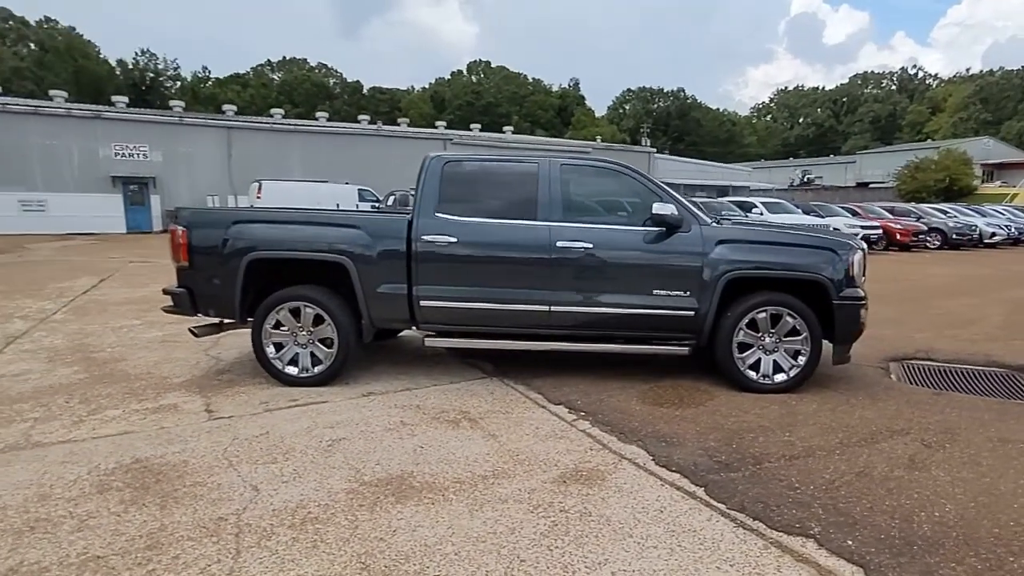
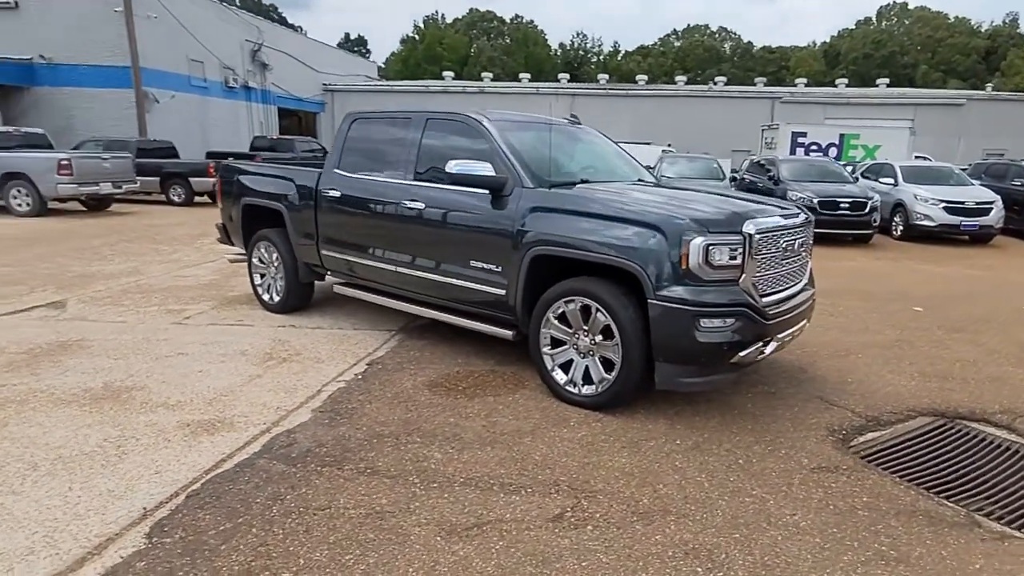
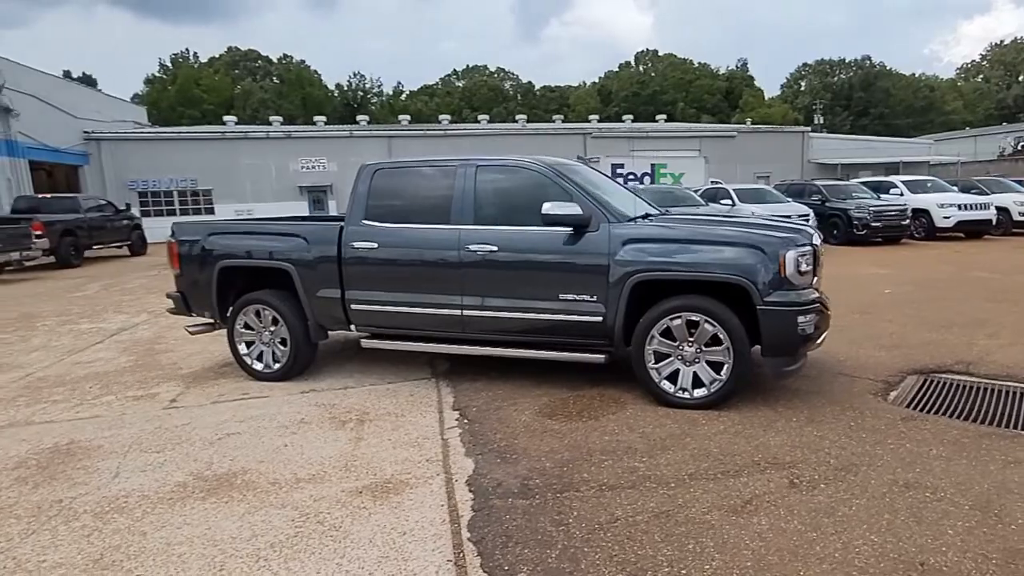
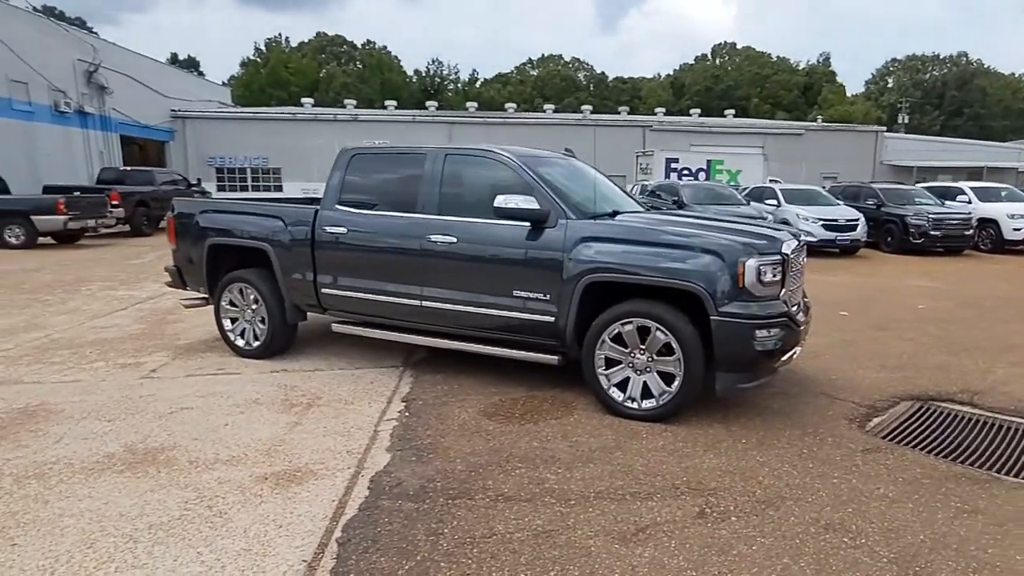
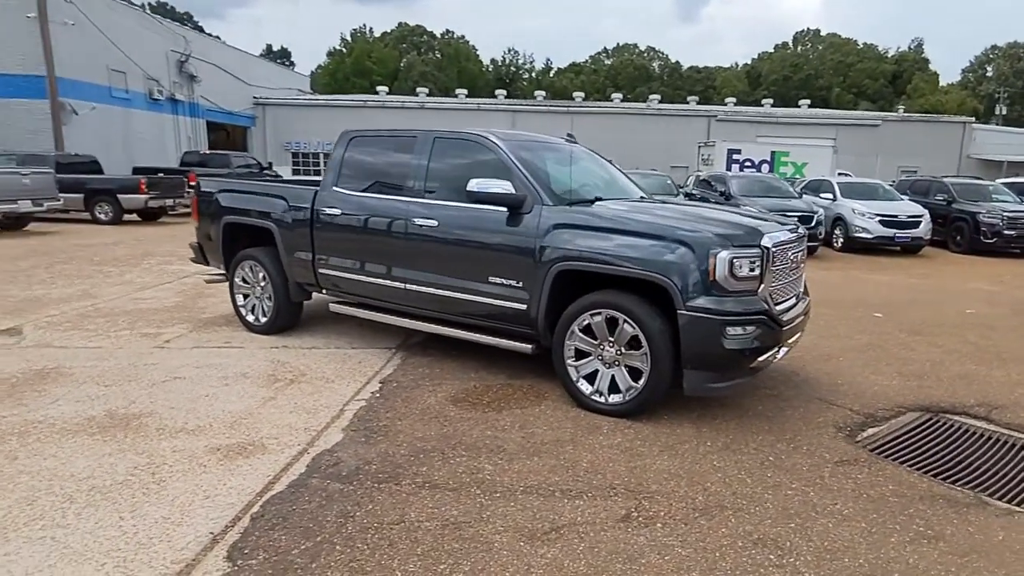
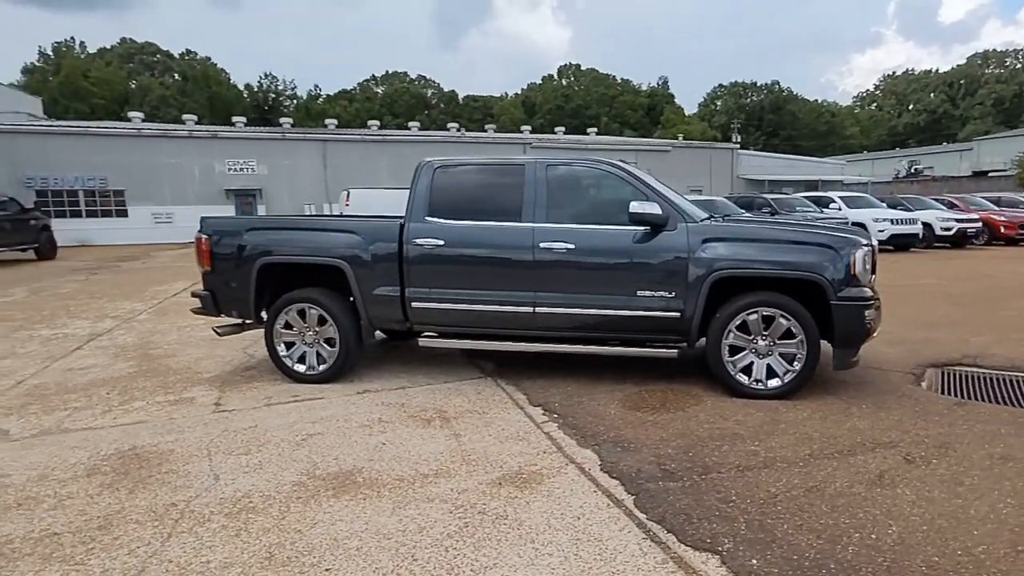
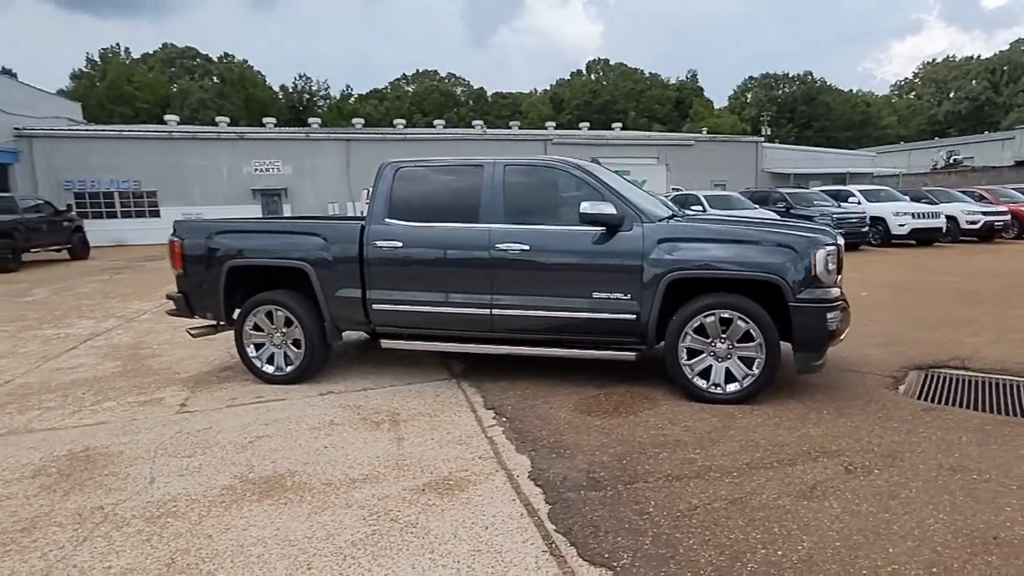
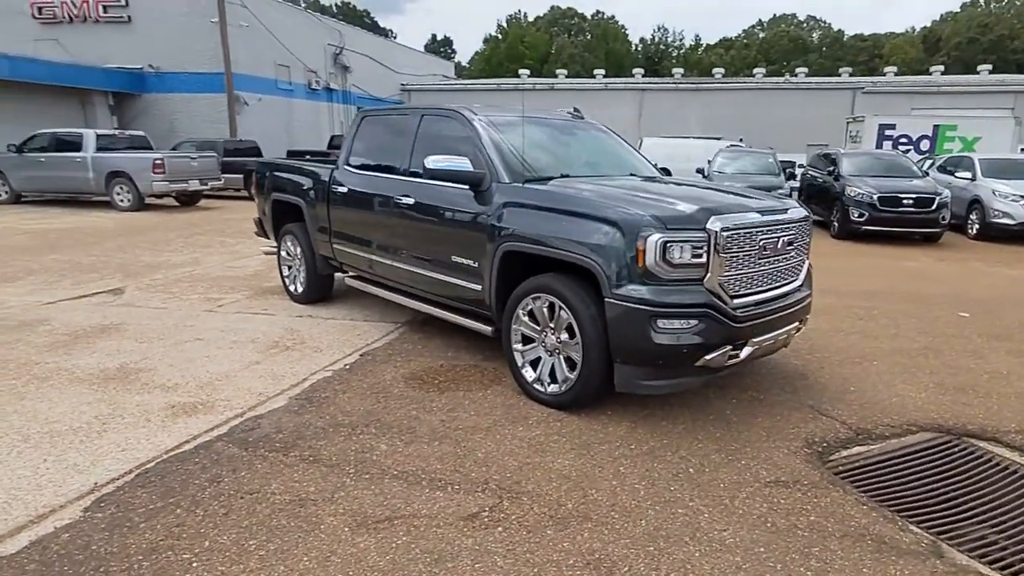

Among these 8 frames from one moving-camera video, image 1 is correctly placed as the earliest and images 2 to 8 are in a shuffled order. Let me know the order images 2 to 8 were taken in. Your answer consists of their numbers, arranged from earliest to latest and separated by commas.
6, 7, 3, 4, 5, 2, 8
